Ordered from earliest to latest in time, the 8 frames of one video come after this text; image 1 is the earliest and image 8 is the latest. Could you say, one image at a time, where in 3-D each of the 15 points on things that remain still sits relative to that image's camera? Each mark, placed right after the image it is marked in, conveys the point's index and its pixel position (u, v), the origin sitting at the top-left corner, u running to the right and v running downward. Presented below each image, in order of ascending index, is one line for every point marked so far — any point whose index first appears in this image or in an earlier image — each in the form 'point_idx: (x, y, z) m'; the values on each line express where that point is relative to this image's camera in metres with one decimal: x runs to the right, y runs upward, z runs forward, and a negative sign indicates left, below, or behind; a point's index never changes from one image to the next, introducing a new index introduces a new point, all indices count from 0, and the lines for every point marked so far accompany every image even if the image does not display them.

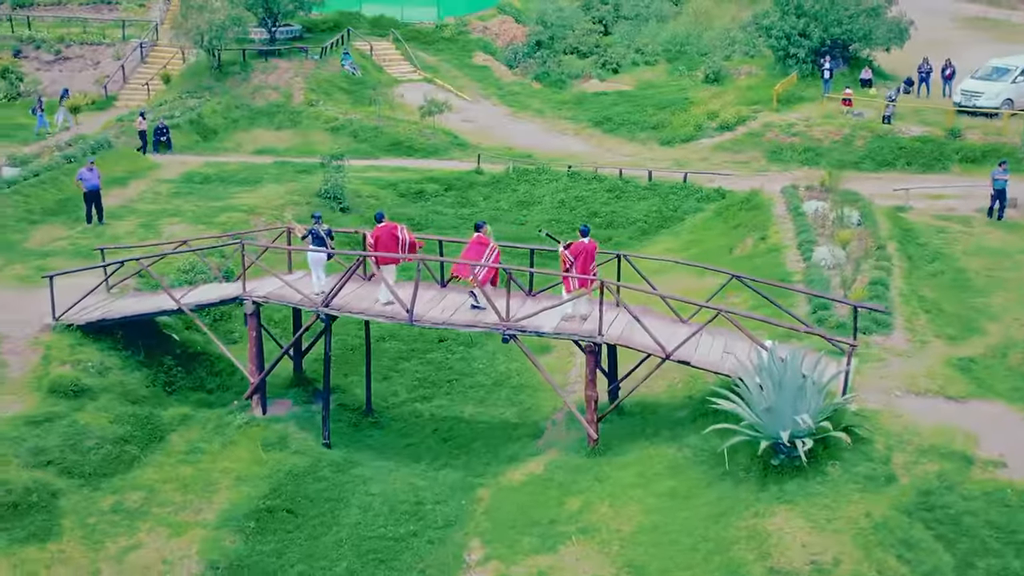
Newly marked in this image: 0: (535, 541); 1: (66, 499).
0: (+0.3, -3.0, +15.1) m
1: (-5.6, -2.6, +15.8) m
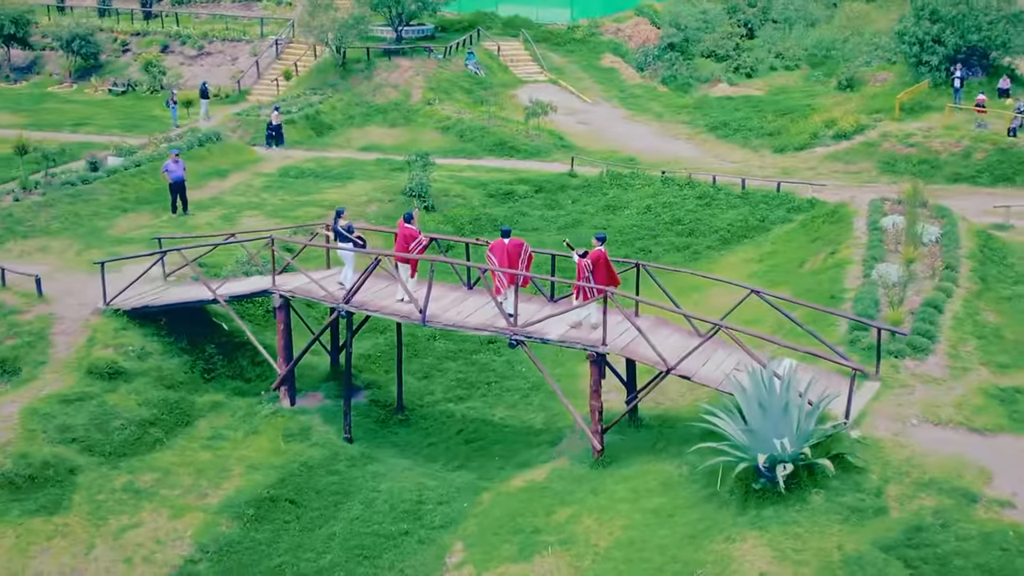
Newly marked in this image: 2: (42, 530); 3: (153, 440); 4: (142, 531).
0: (0.0, -3.1, +15.1) m
1: (-5.6, -2.5, +16.6) m
2: (-5.8, -3.0, +15.5) m
3: (-5.0, -2.1, +17.5) m
4: (-4.6, -3.0, +15.6) m
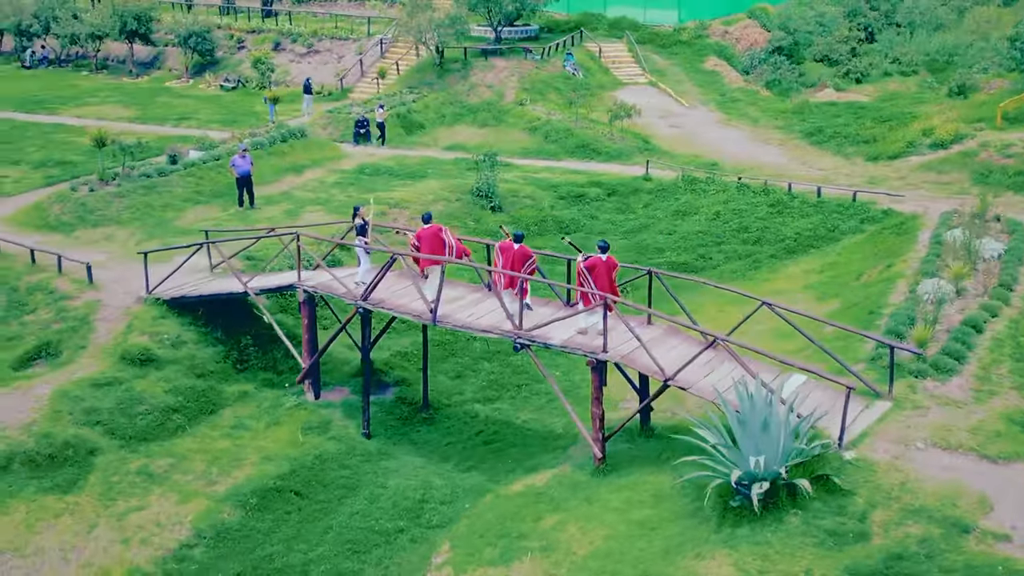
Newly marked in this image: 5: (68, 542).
0: (-0.2, -3.2, +15.0) m
1: (-5.6, -2.3, +17.2) m
2: (-5.9, -2.8, +16.2) m
3: (-4.8, -2.0, +18.0) m
4: (-4.7, -2.9, +16.2) m
5: (-5.4, -3.1, +15.5) m
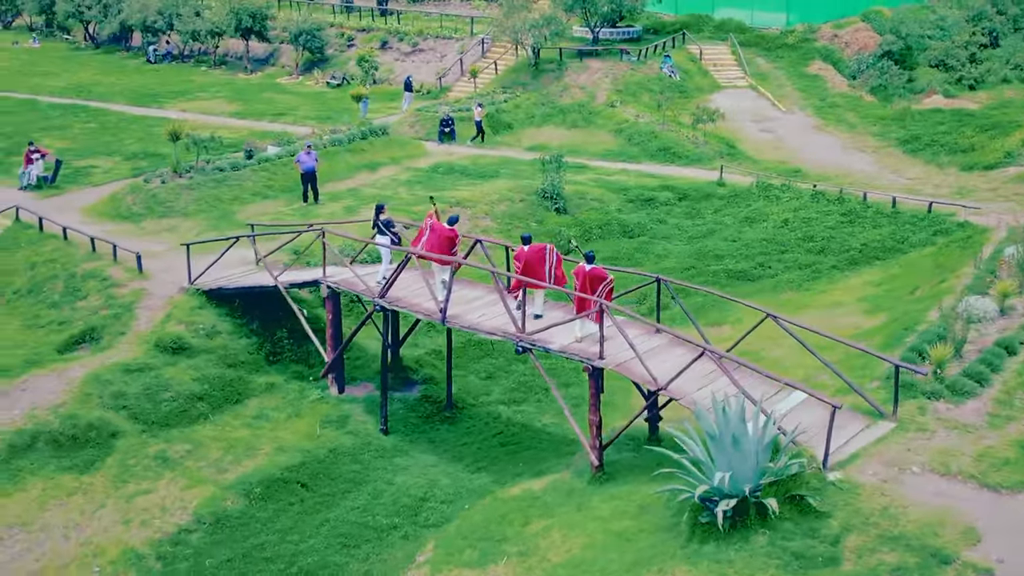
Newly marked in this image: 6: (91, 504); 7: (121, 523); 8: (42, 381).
0: (-0.4, -3.2, +15.0) m
1: (-5.5, -2.2, +17.8) m
2: (-5.9, -2.6, +16.9) m
3: (-4.6, -1.9, +18.6) m
4: (-4.8, -2.8, +16.7) m
5: (-5.6, -3.0, +16.1) m
6: (-5.5, -2.8, +16.5) m
7: (-5.0, -3.0, +16.1) m
8: (-6.9, -1.4, +18.6) m
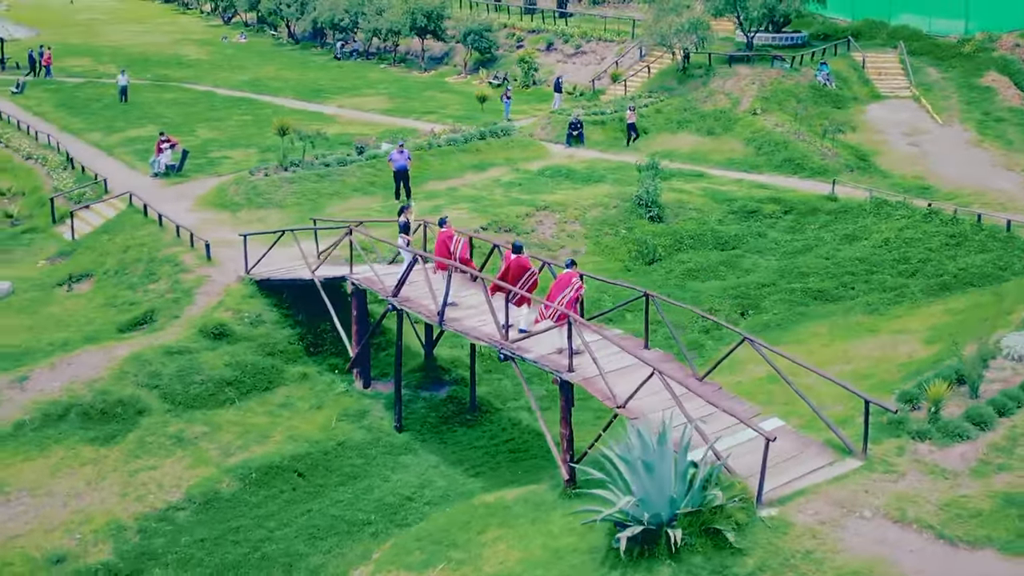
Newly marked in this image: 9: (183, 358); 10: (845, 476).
0: (-1.1, -3.2, +15.1) m
1: (-5.5, -1.9, +18.9) m
2: (-6.1, -2.4, +18.0) m
3: (-4.4, -1.7, +19.4) m
4: (-5.0, -2.6, +17.6) m
5: (-5.9, -2.7, +17.2) m
6: (-5.8, -2.6, +17.6) m
7: (-5.3, -2.8, +17.0) m
8: (-6.7, -1.1, +19.9) m
9: (-5.2, -1.1, +19.8) m
10: (+3.7, -2.1, +14.1) m
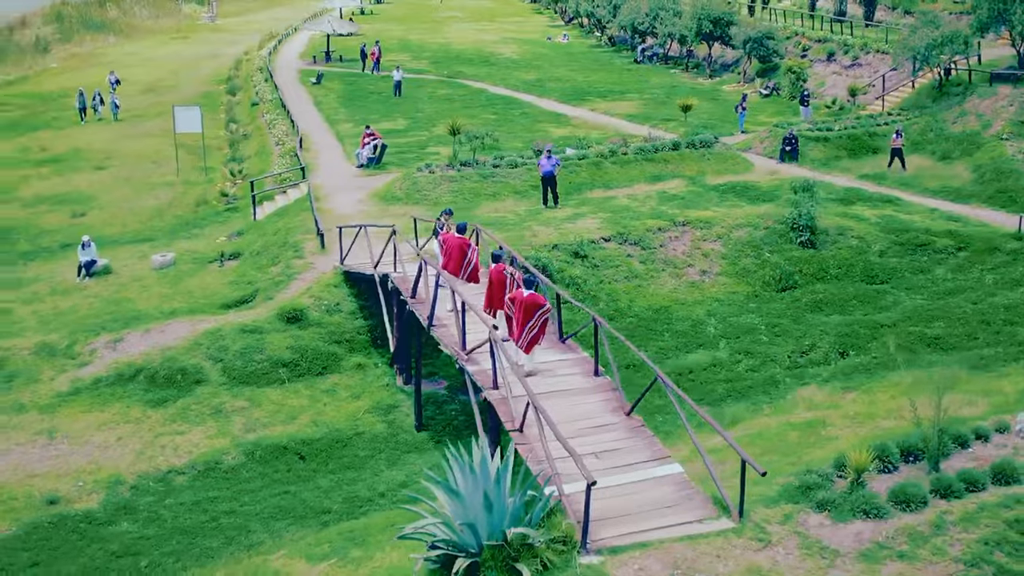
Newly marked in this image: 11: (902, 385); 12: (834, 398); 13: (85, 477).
0: (-2.3, -3.2, +15.5) m
1: (-5.0, -1.6, +20.5) m
2: (-6.0, -2.0, +19.9) m
3: (-3.9, -1.5, +20.7) m
4: (-5.1, -2.3, +19.1) m
5: (-6.1, -2.3, +19.1) m
6: (-5.8, -2.2, +19.4) m
7: (-5.6, -2.5, +18.7) m
8: (-5.8, -0.7, +21.8) m
9: (-4.4, -0.8, +21.3) m
10: (+2.0, -2.5, +12.9) m
11: (+6.0, -1.5, +19.6) m
12: (+5.0, -1.7, +19.5) m
13: (-6.1, -2.7, +18.1) m
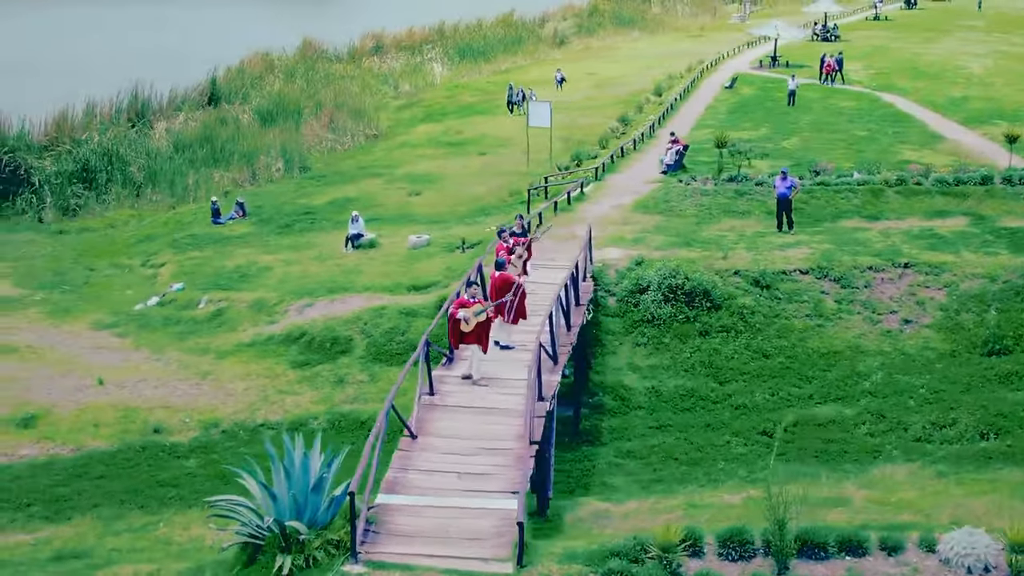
0: (-3.1, -3.1, +16.7) m
1: (-3.0, -1.2, +22.3) m
2: (-4.1, -1.5, +22.2) m
3: (-1.9, -1.2, +22.0) m
4: (-3.7, -1.9, +21.2) m
5: (-4.7, -1.8, +21.6) m
6: (-4.2, -1.7, +21.7) m
7: (-4.4, -1.9, +21.1) m
8: (-2.9, -0.2, +23.8) m
9: (-1.9, -0.6, +22.7) m
10: (-0.4, -2.8, +12.4) m
11: (+6.4, -2.5, +16.5) m
12: (+5.4, -2.6, +16.9) m
13: (-5.2, -2.1, +20.7) m
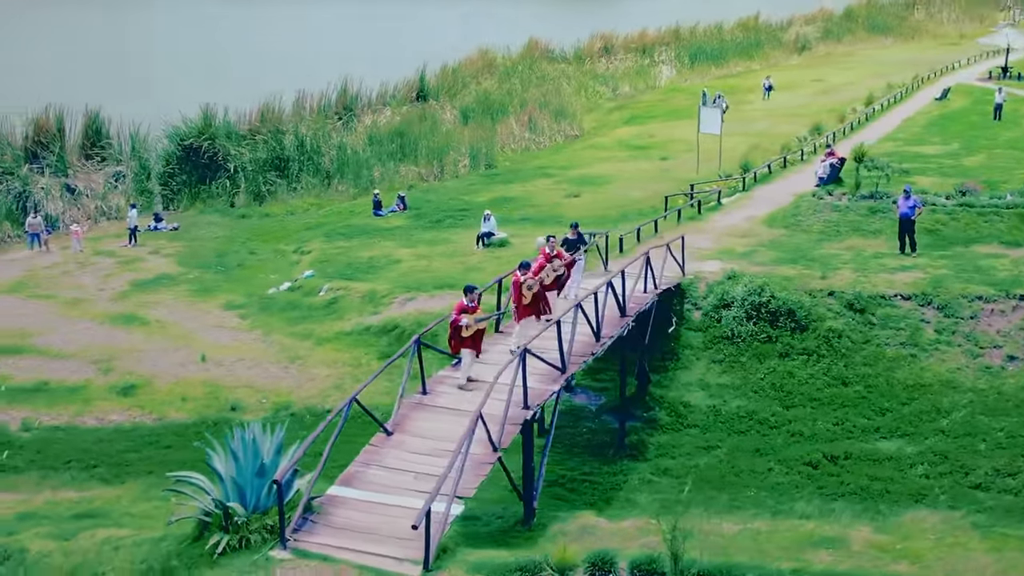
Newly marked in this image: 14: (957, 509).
0: (-3.0, -2.9, +17.4) m
1: (-1.6, -1.2, +22.8) m
2: (-2.7, -1.3, +22.9) m
3: (-0.5, -1.2, +22.2) m
4: (-2.5, -1.7, +21.8) m
5: (-3.4, -1.6, +22.4) m
6: (-2.9, -1.5, +22.5) m
7: (-3.2, -1.8, +21.9) m
8: (-1.1, -0.2, +24.2) m
9: (-0.4, -0.6, +22.9) m
10: (-1.3, -2.8, +12.6) m
11: (+6.2, -3.0, +15.0) m
12: (+5.3, -3.0, +15.6) m
13: (-4.1, -1.9, +21.7) m
14: (+5.8, -2.9, +16.5) m
